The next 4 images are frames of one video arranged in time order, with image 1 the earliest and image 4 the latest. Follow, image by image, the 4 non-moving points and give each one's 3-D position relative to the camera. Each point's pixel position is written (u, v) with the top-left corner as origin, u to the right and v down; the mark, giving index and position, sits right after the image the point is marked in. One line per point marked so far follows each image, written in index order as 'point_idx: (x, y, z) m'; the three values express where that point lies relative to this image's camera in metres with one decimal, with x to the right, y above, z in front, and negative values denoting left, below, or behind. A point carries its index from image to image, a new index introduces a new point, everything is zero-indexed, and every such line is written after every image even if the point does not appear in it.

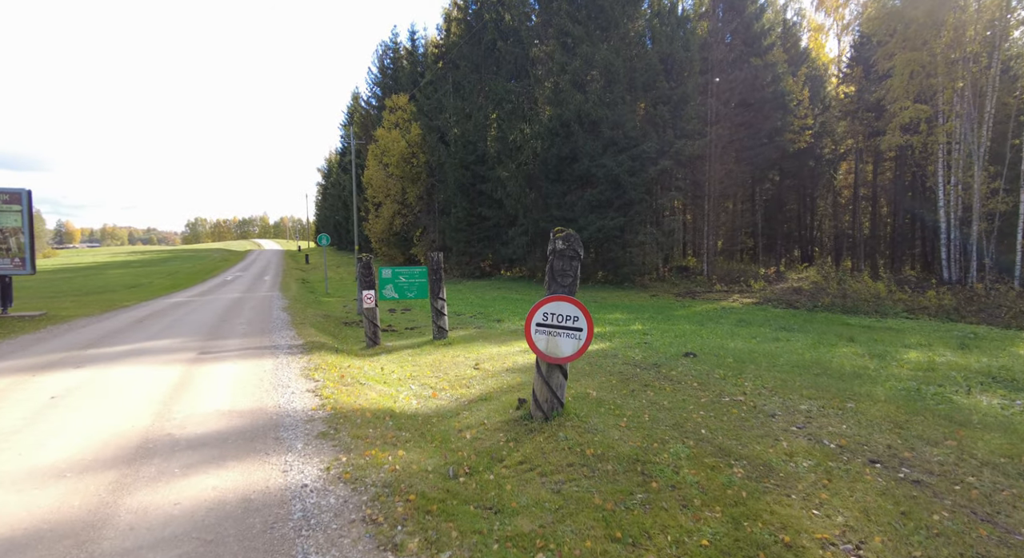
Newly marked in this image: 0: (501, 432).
0: (-0.1, -1.5, +5.1) m
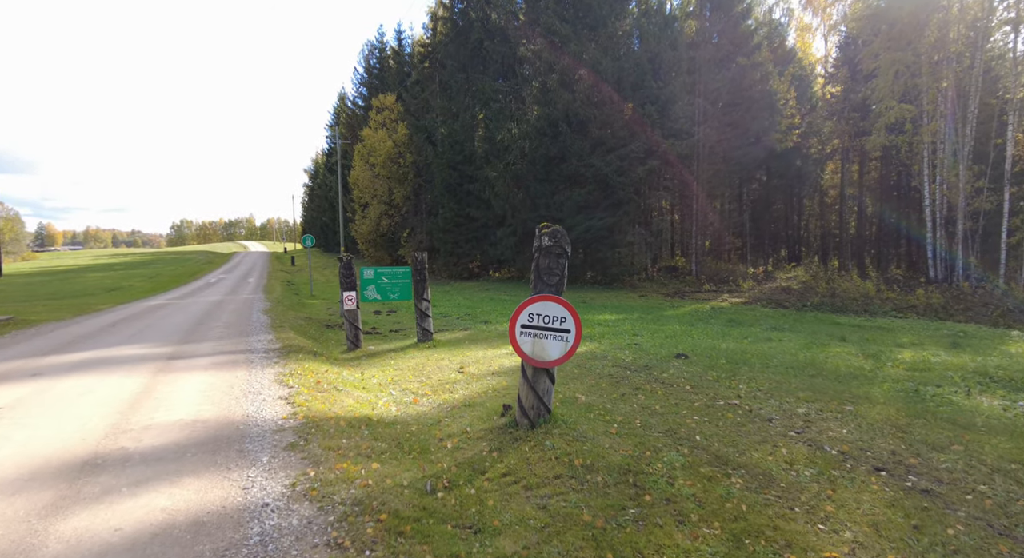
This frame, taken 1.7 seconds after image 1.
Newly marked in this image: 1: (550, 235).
0: (-0.3, -1.5, +4.8) m
1: (+0.4, +0.4, +4.9) m
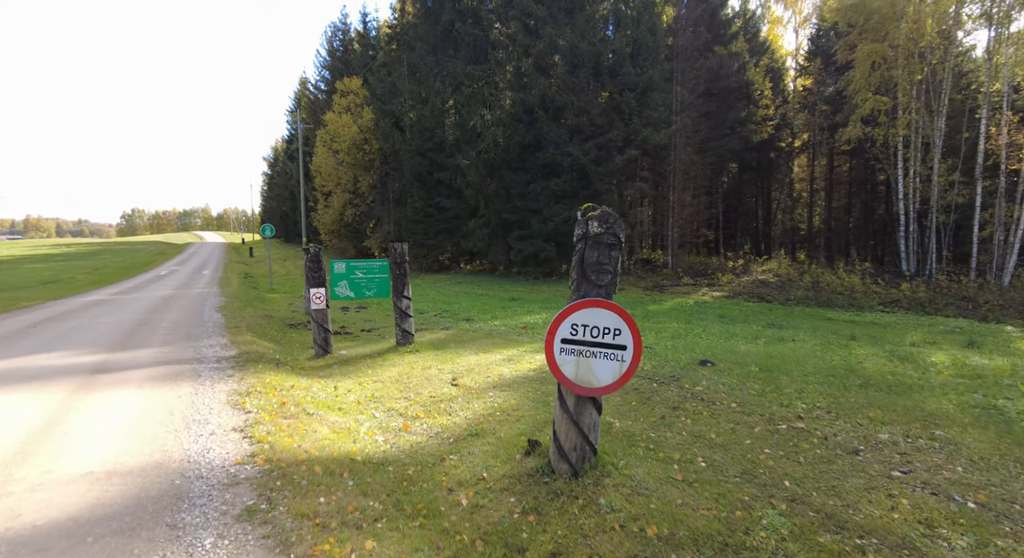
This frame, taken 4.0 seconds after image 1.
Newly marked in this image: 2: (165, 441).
0: (0.0, -1.5, +3.6) m
1: (+0.6, +0.4, +3.7) m
2: (-3.0, -1.4, +4.5) m
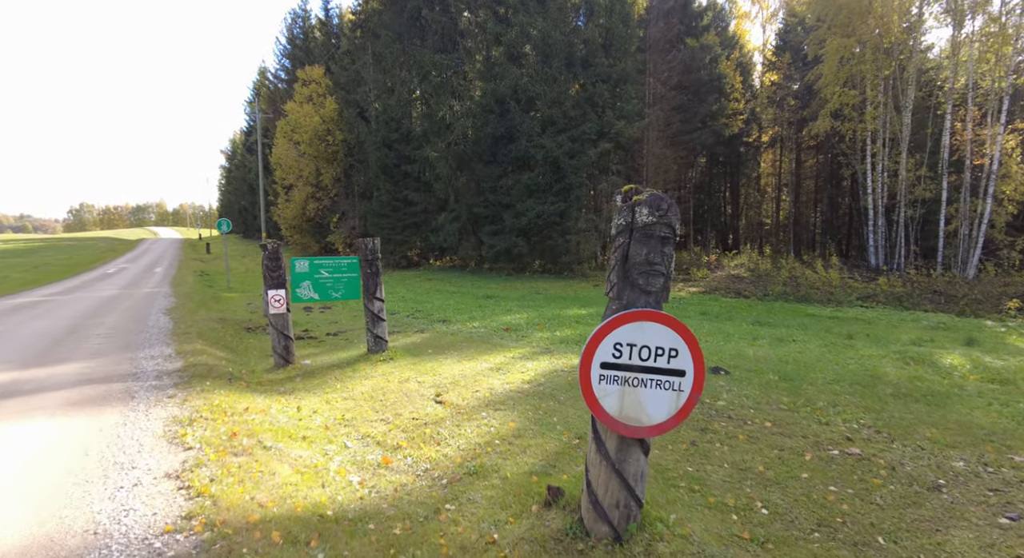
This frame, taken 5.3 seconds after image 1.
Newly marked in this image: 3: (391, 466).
0: (+0.1, -1.5, +2.7) m
1: (+0.7, +0.4, +2.8) m
2: (-2.9, -1.5, +3.4) m
3: (-1.0, -1.5, +4.3) m
